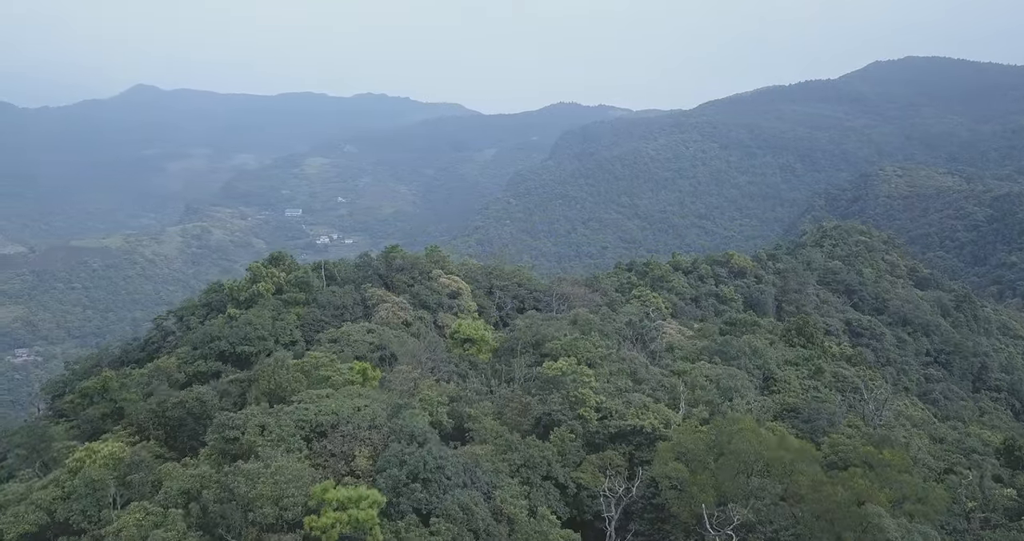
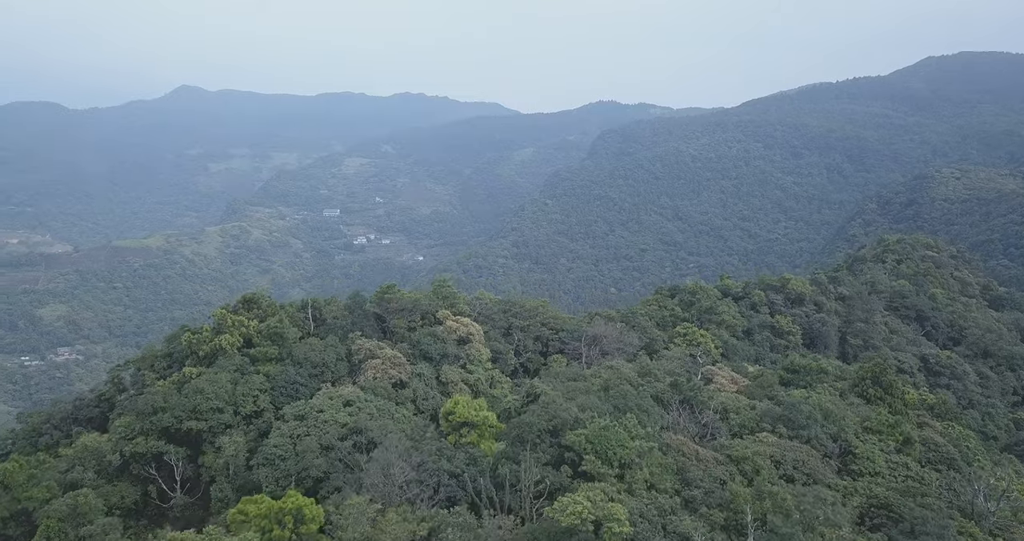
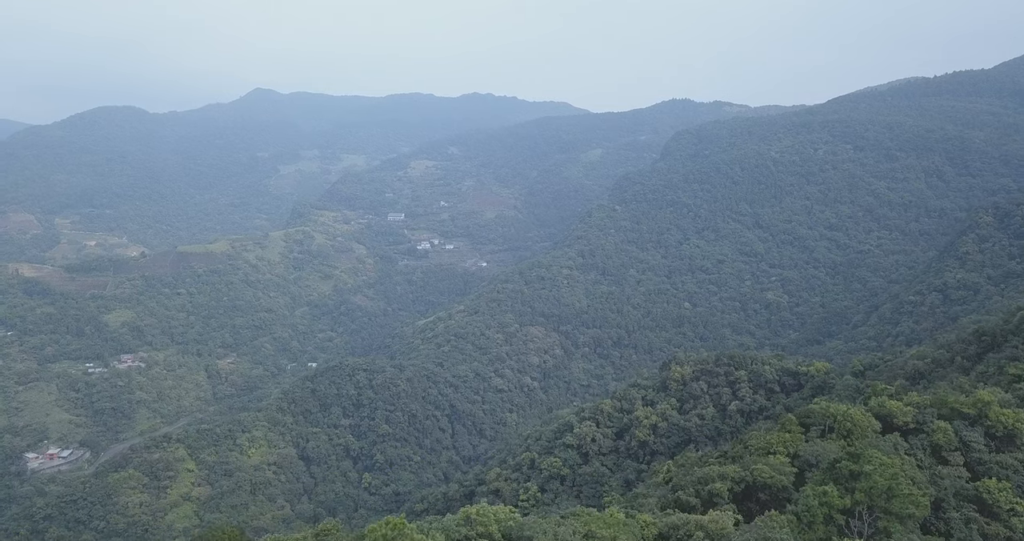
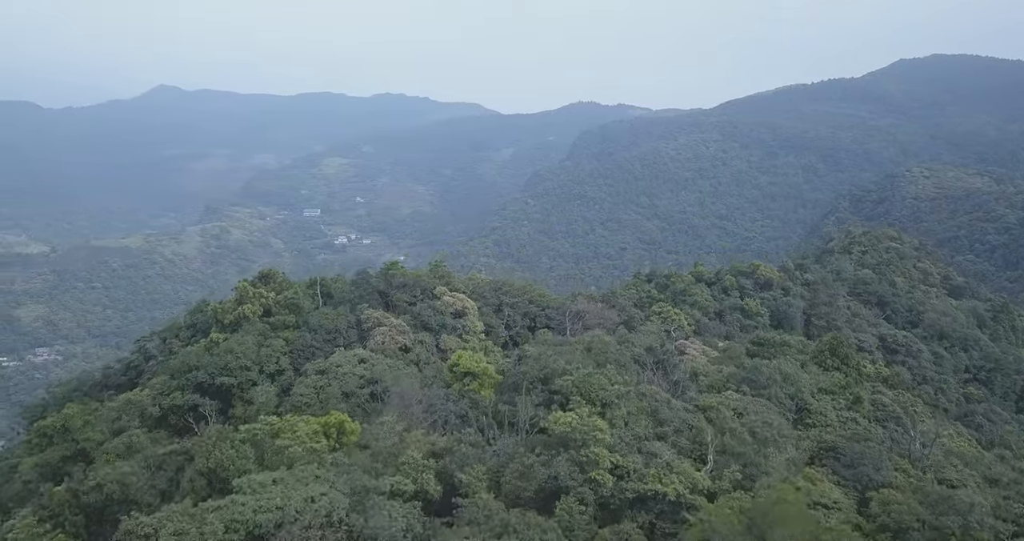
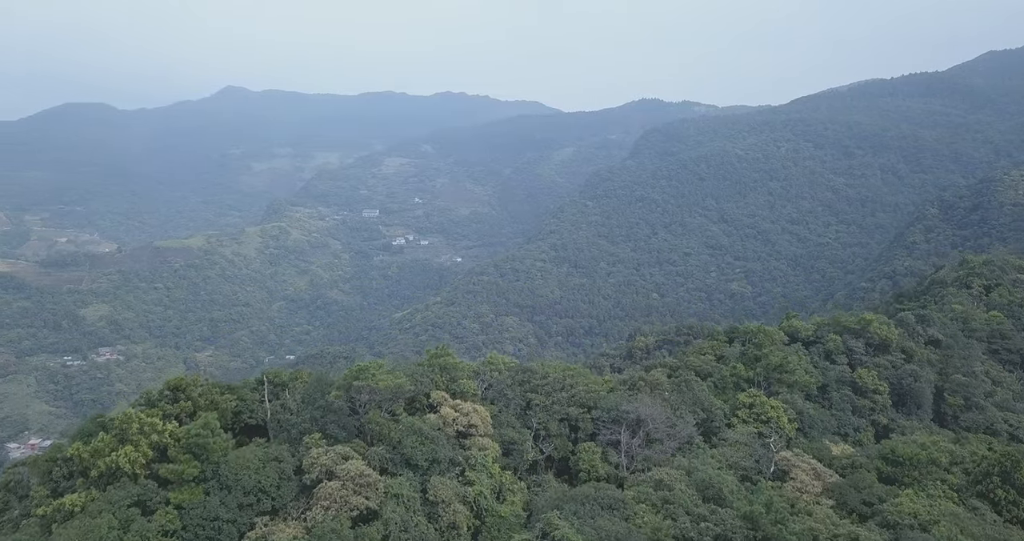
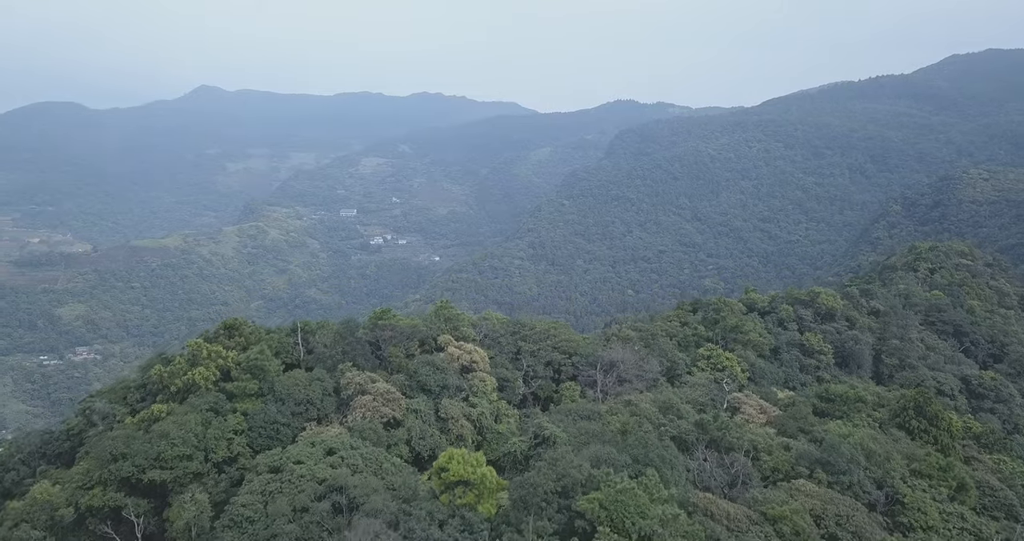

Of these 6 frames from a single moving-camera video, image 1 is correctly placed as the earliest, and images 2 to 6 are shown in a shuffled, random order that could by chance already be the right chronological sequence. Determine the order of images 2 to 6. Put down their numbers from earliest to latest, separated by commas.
4, 2, 6, 5, 3
